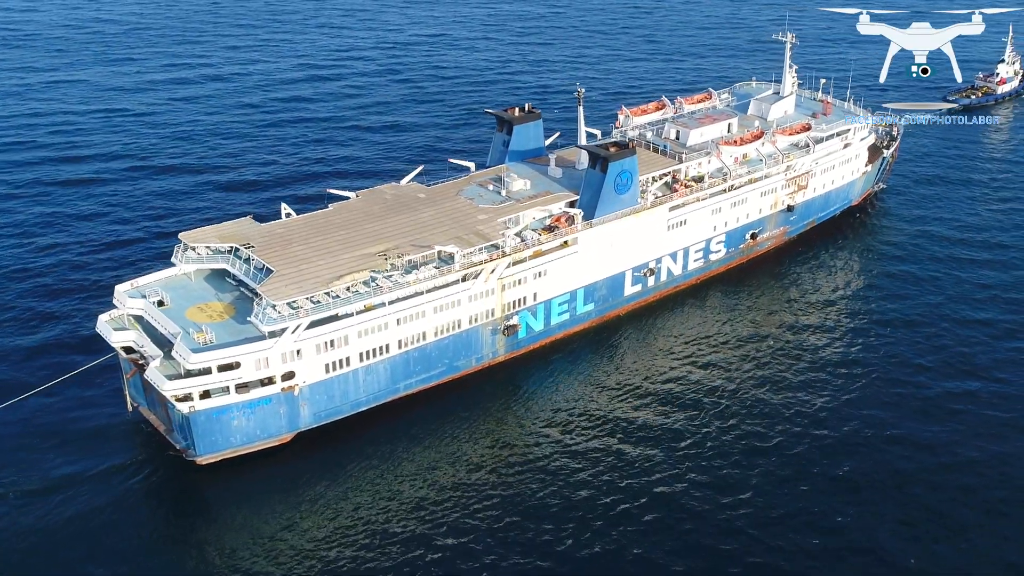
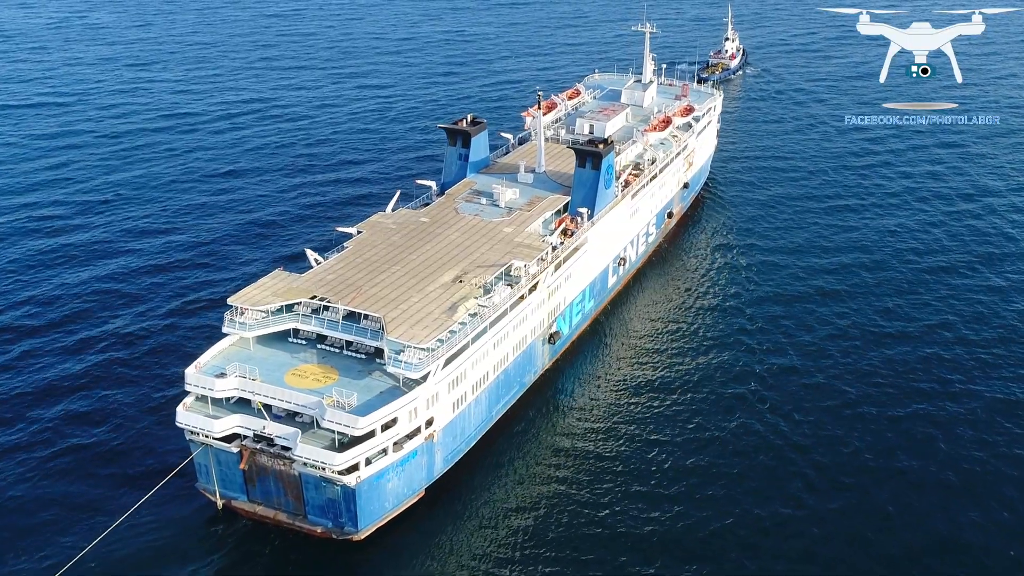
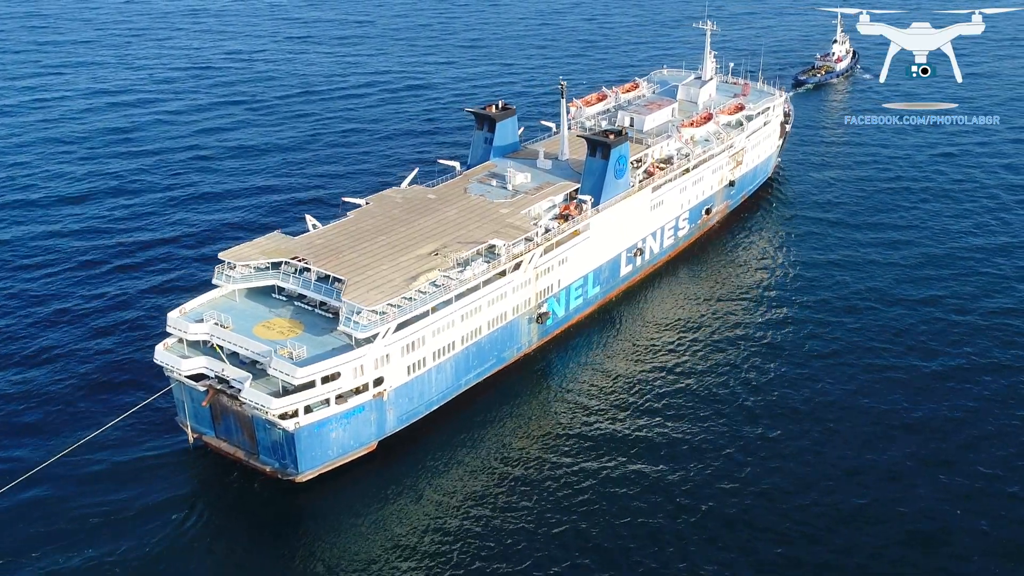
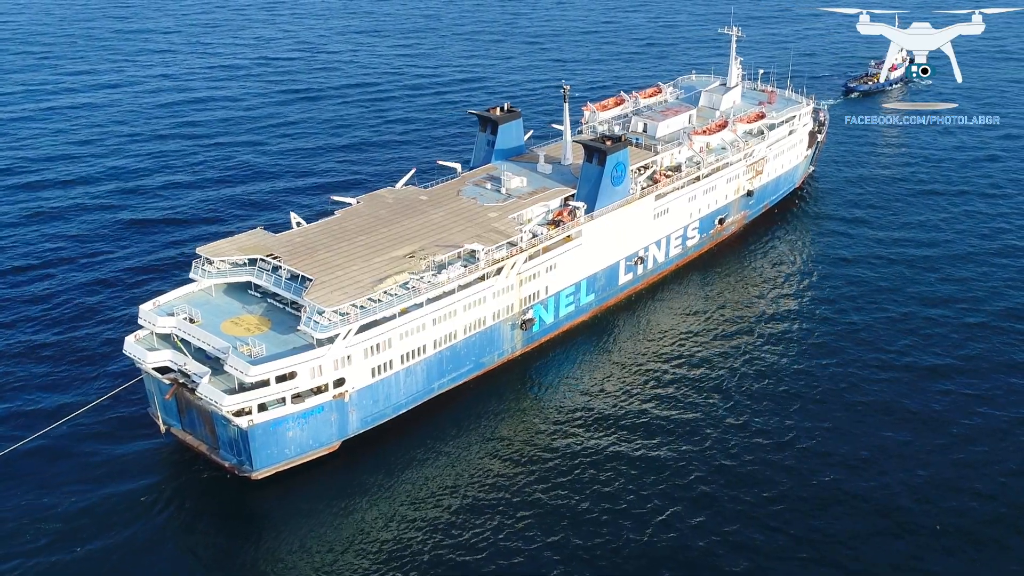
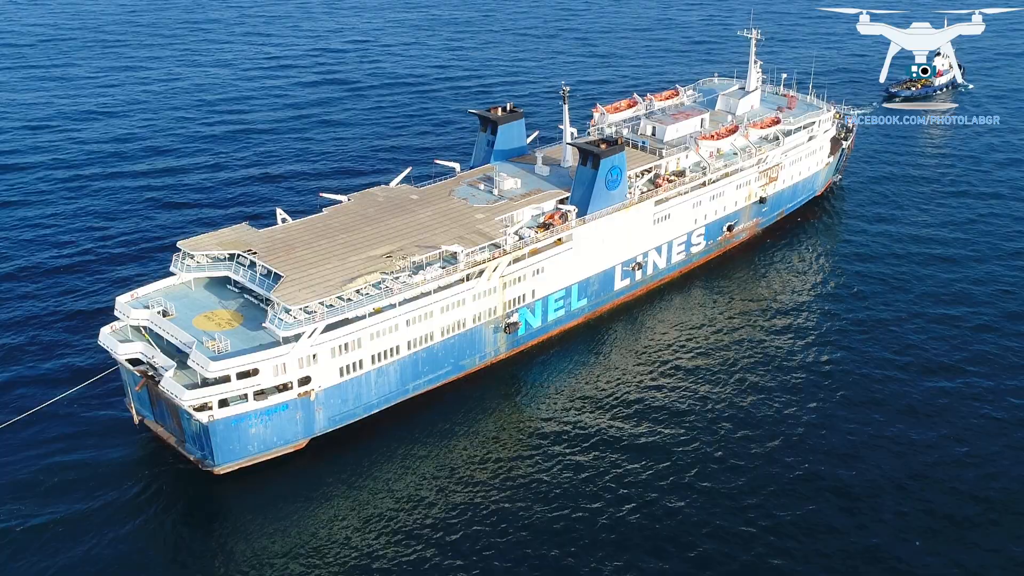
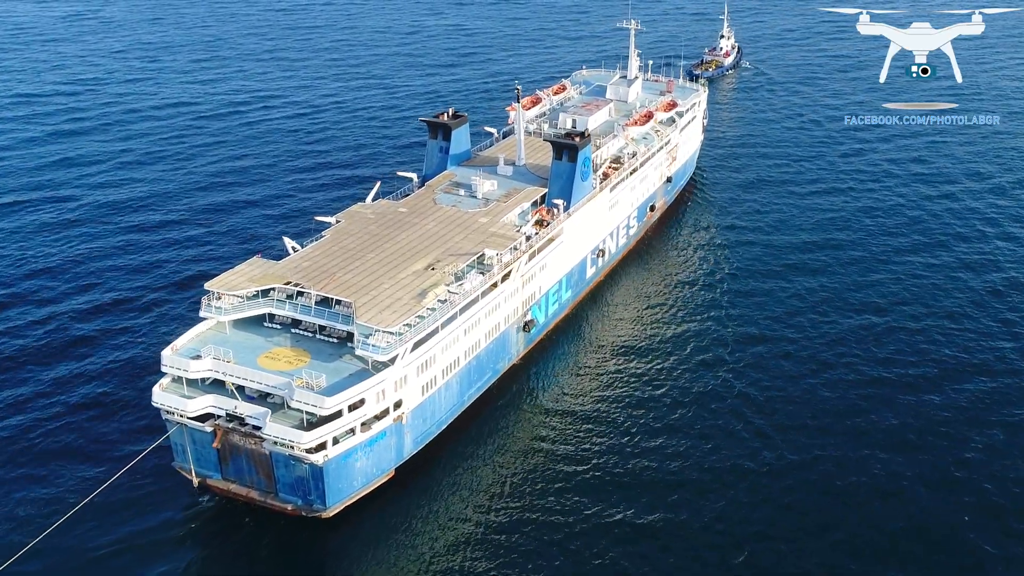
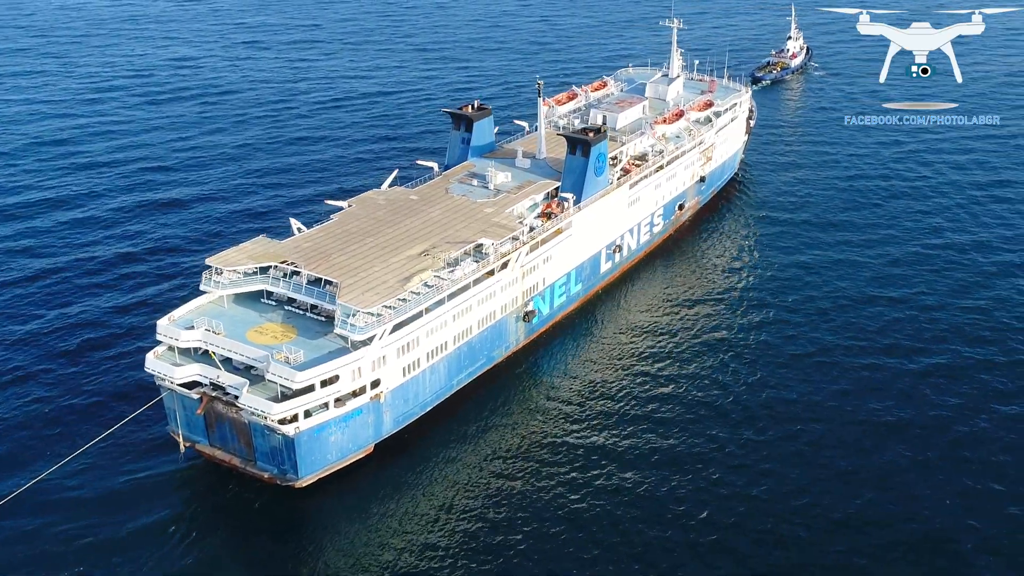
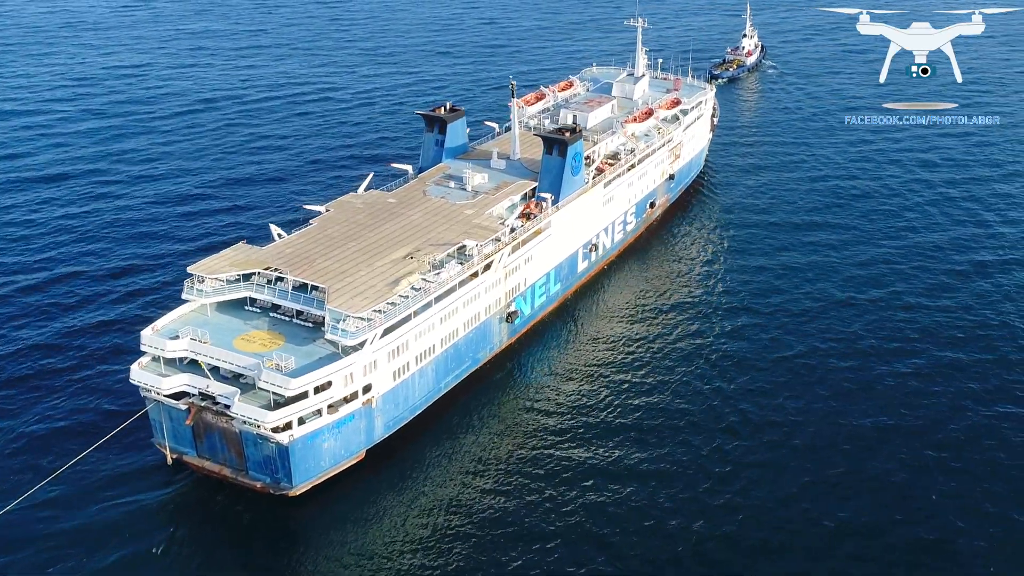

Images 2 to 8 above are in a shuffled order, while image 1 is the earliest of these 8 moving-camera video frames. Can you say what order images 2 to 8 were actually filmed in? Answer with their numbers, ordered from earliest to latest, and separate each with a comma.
5, 4, 3, 7, 8, 6, 2
